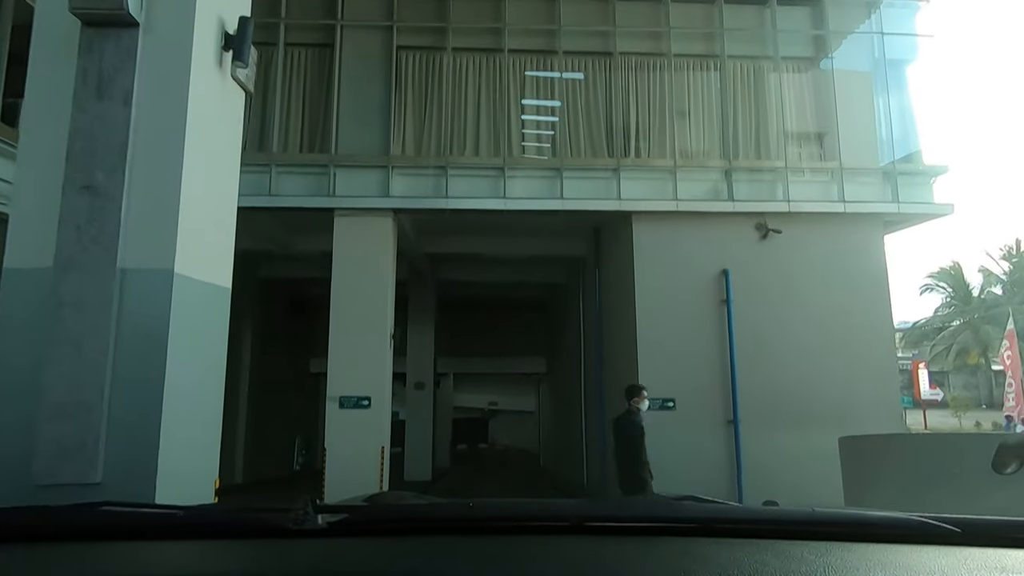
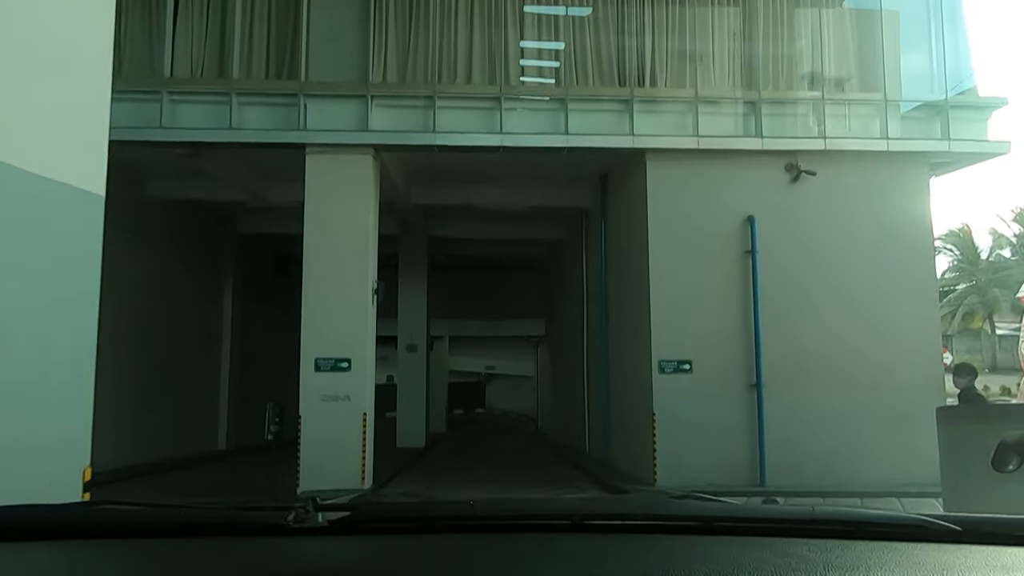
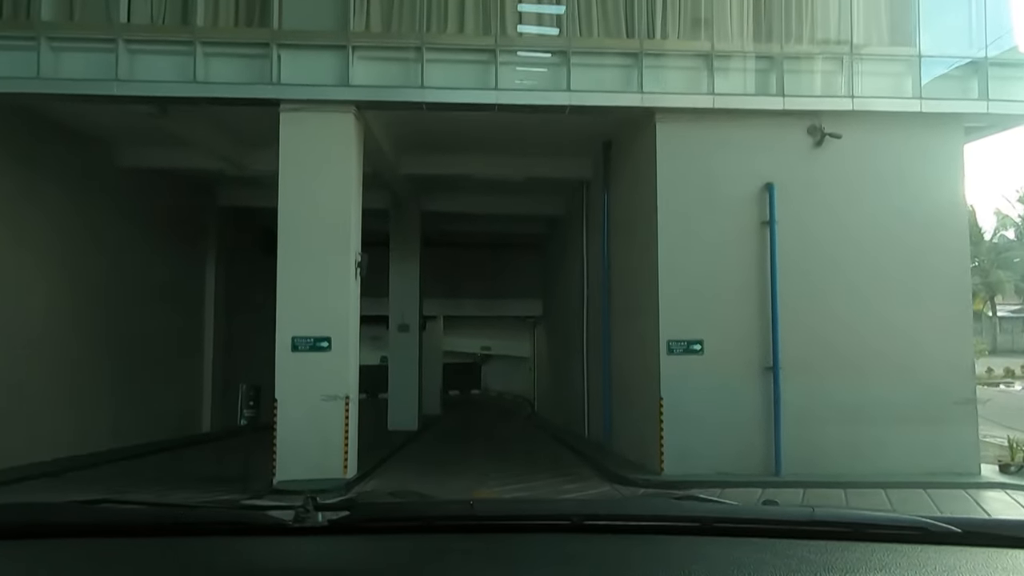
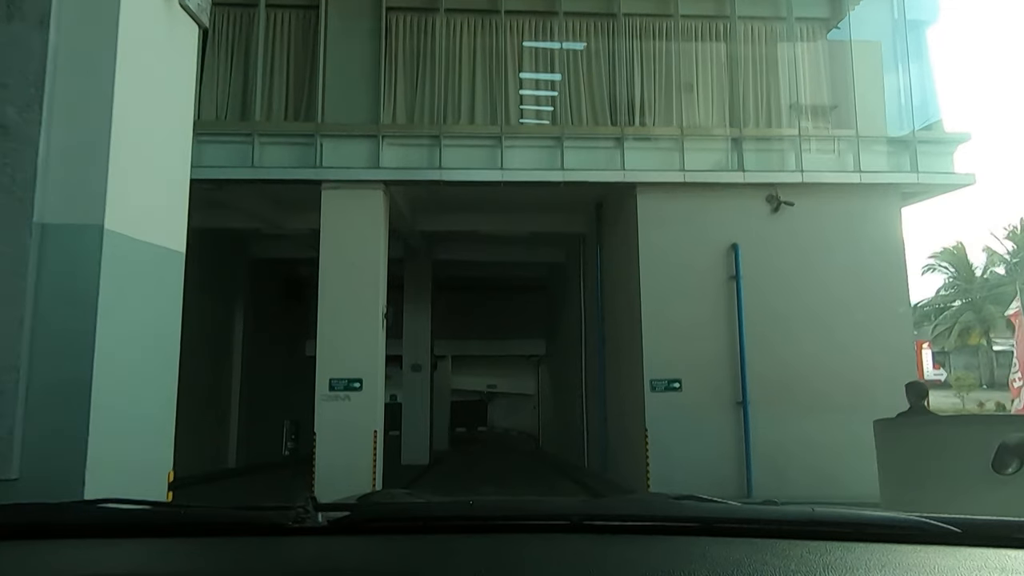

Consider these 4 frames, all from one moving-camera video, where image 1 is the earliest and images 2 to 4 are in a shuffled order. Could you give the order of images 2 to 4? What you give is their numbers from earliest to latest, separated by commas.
4, 2, 3
